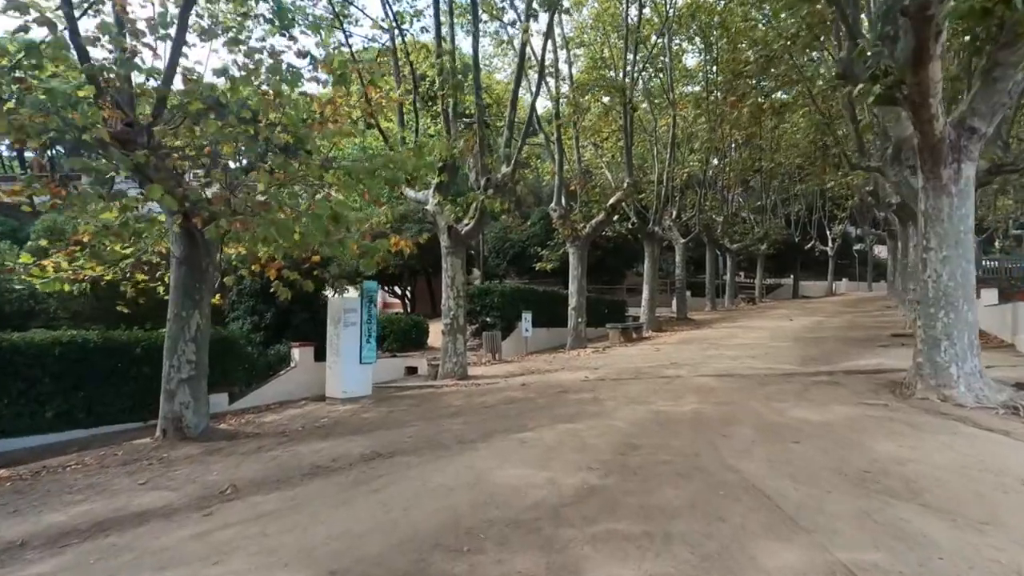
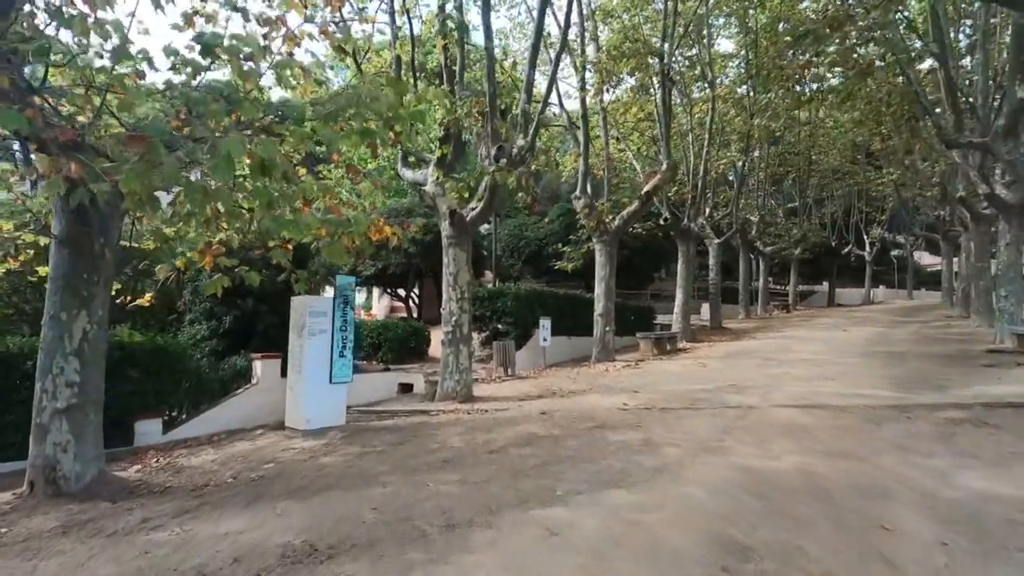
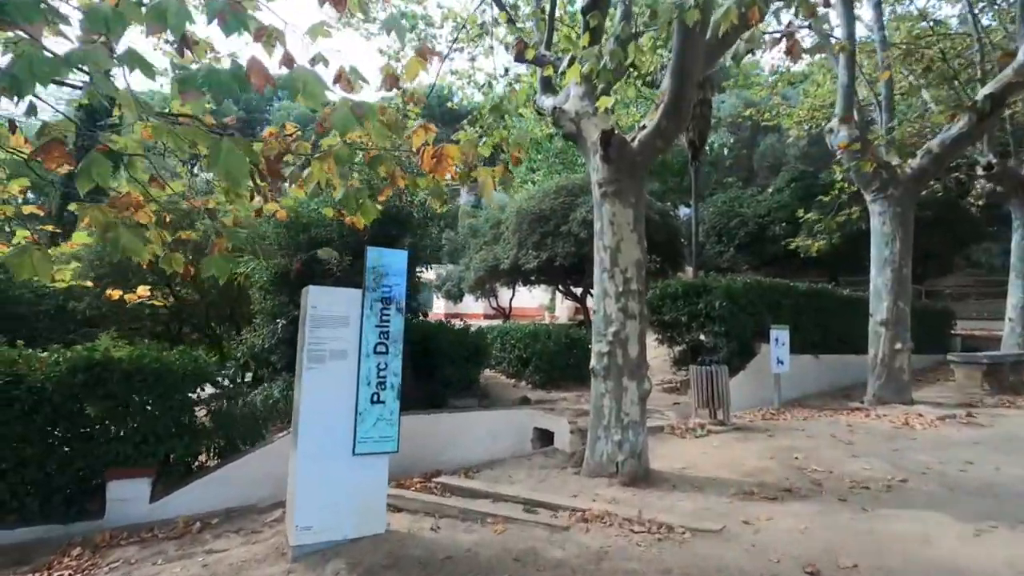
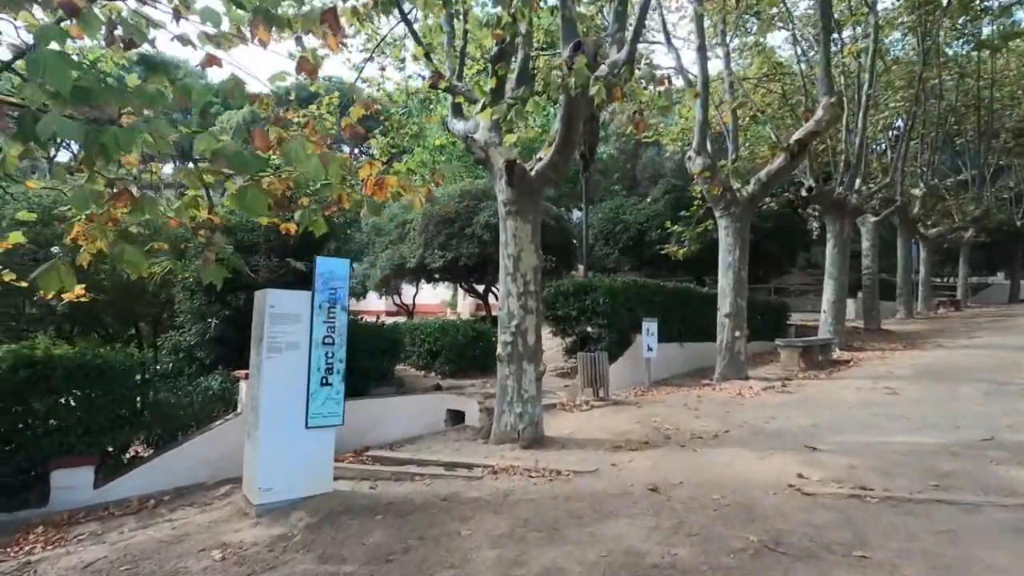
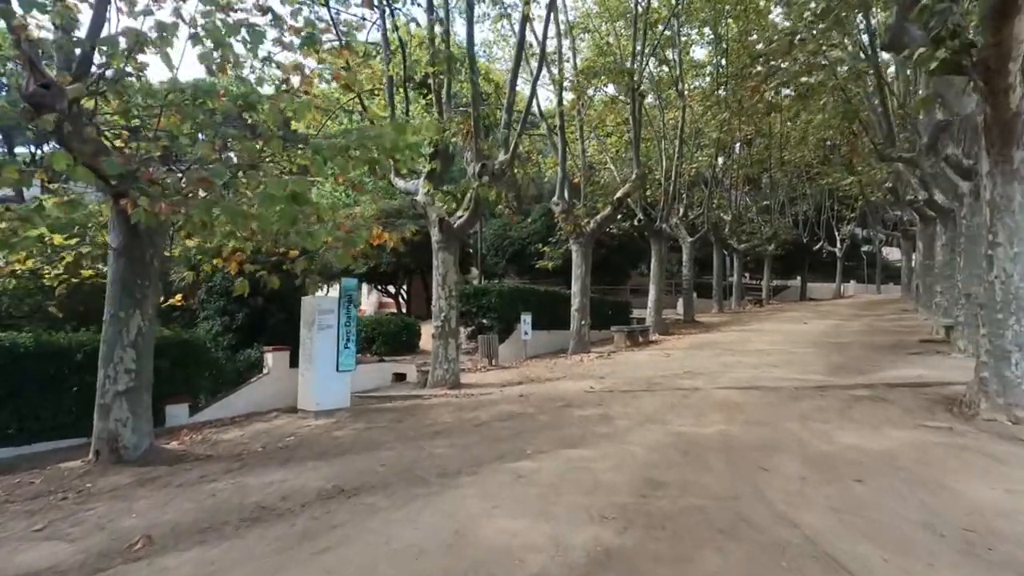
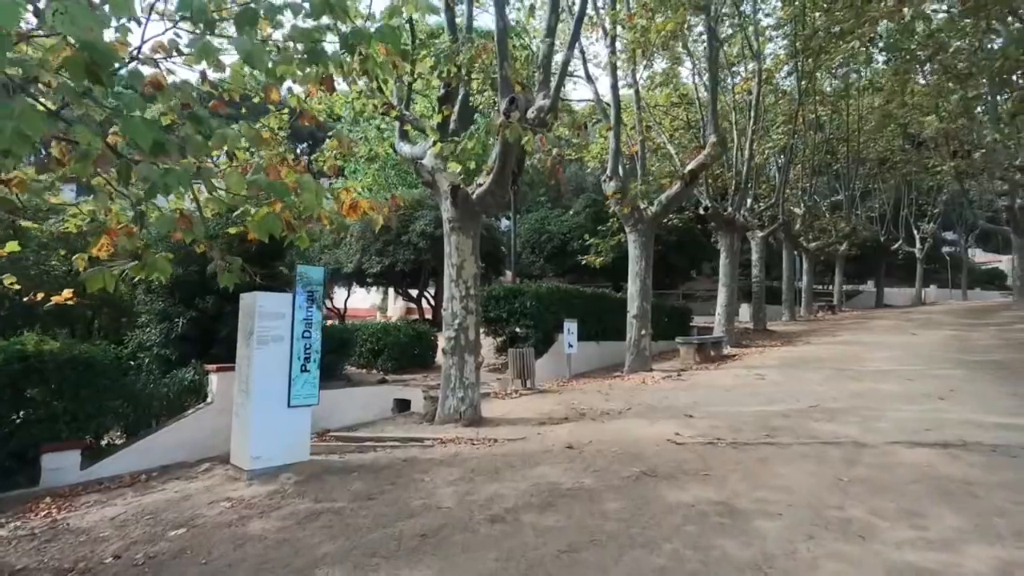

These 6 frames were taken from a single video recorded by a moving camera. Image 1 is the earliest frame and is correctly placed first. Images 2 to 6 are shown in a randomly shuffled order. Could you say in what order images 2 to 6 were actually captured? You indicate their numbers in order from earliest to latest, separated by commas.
5, 2, 6, 4, 3
